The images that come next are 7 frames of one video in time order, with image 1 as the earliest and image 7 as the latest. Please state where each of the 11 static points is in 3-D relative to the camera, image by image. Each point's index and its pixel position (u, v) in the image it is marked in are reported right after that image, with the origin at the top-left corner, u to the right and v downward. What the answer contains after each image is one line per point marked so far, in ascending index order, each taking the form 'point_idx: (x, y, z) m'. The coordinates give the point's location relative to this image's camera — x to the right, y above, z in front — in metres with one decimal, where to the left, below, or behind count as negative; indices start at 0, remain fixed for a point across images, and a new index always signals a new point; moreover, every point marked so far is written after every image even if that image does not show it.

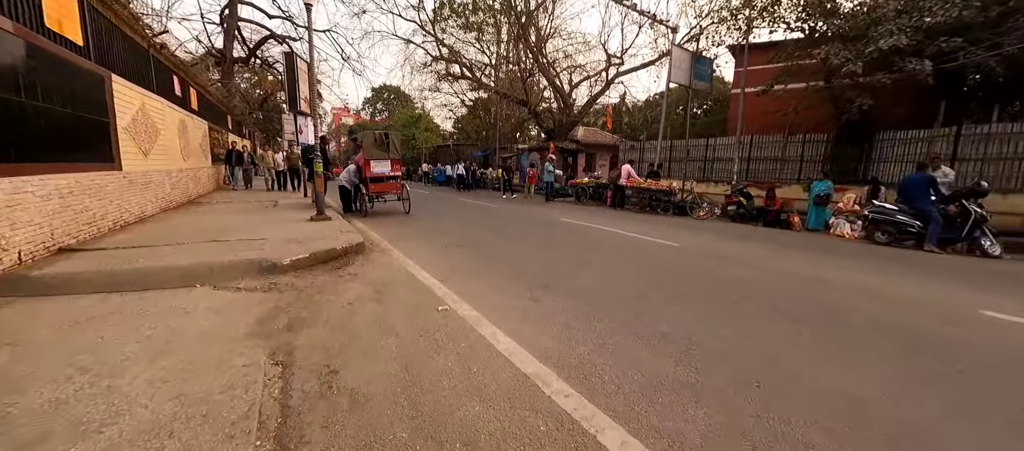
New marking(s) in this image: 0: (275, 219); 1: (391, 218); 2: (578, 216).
0: (-5.0, +0.1, +7.8) m
1: (-3.3, +0.2, +9.9) m
2: (+2.0, +0.2, +11.4) m
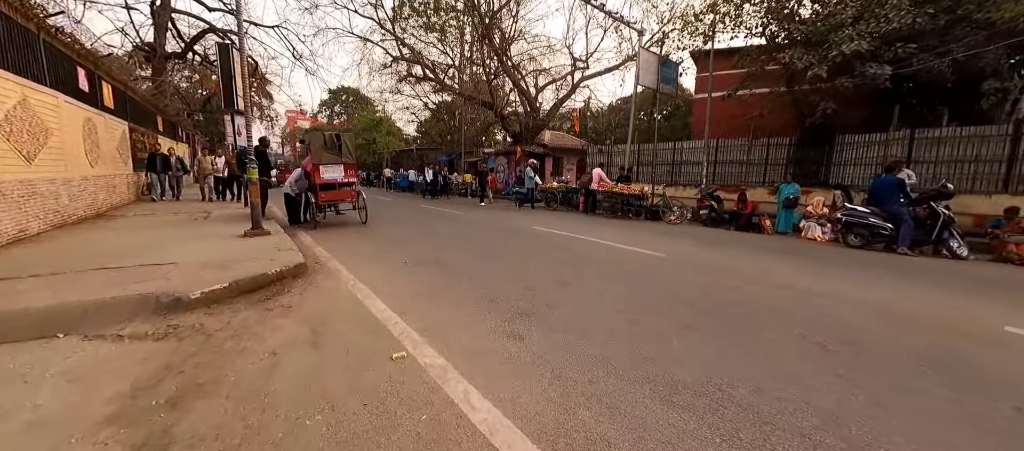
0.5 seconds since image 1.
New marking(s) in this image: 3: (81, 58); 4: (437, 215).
0: (-5.6, -0.2, +6.6) m
1: (-4.0, -0.1, +8.8) m
2: (+1.1, 0.0, +10.8) m
3: (-10.6, +4.1, +9.1) m
4: (-2.3, +0.2, +11.1) m
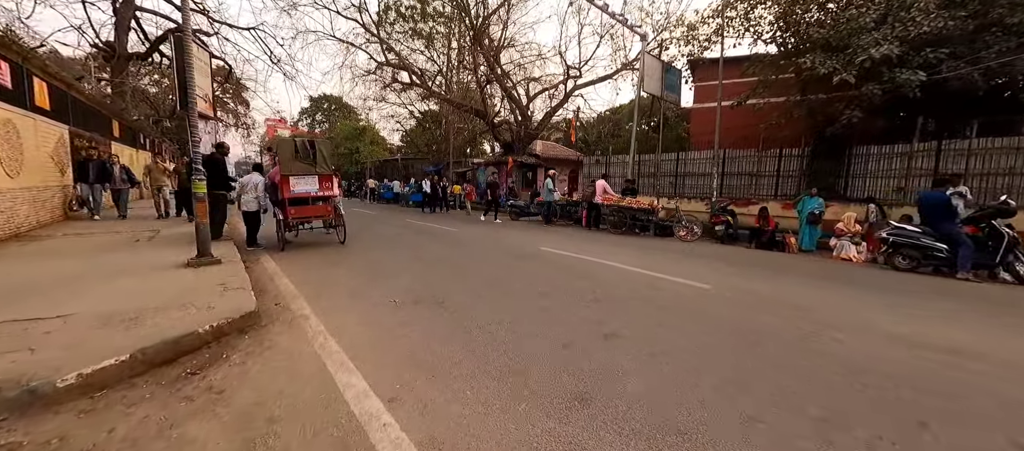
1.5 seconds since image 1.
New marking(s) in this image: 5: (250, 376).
0: (-5.4, -0.6, +5.3) m
1: (-3.9, -0.5, +7.5) m
2: (+1.1, -0.5, +9.7) m
3: (-10.6, +3.6, +7.6) m
4: (-2.3, -0.3, +9.9) m
5: (-1.9, -1.1, +2.6) m
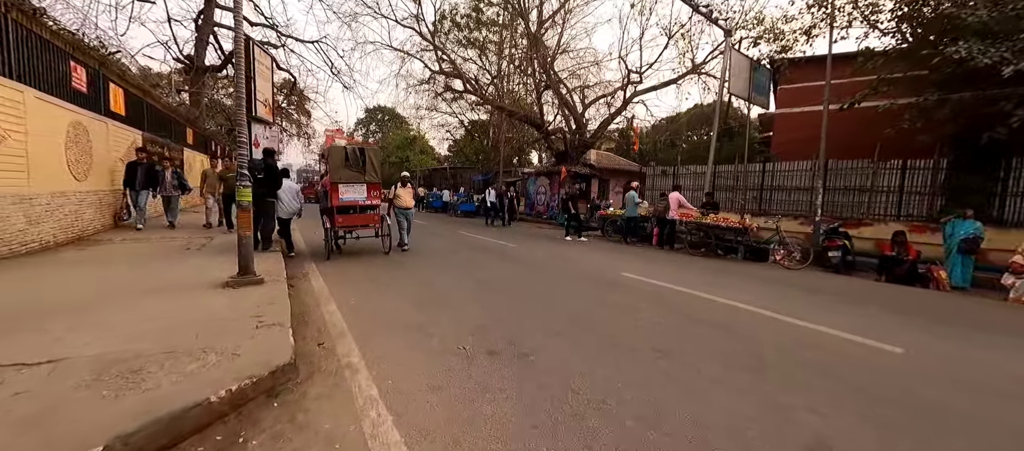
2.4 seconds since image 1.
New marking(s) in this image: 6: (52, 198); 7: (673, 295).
0: (-4.3, -0.7, +4.7) m
1: (-2.6, -0.7, +6.8) m
2: (+2.6, -0.9, +8.4) m
3: (-9.1, +3.5, +7.7) m
4: (-0.7, -0.6, +8.9) m
5: (-1.1, -1.2, +1.7) m
6: (-7.8, +0.5, +6.2) m
7: (+2.7, -1.1, +6.1) m
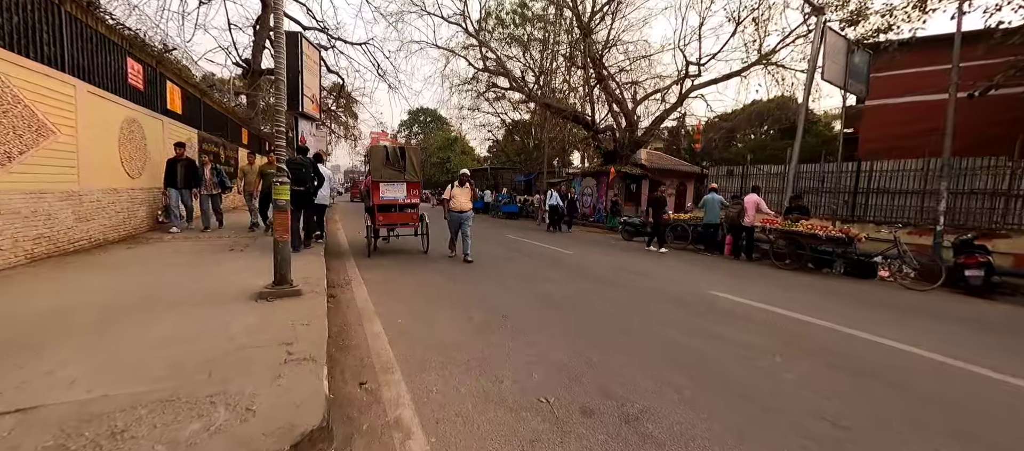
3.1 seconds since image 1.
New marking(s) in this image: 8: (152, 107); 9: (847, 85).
0: (-3.5, -0.7, +4.3) m
1: (-1.6, -0.8, +6.1) m
2: (+3.7, -1.1, +7.3) m
3: (-7.9, +3.6, +7.7) m
4: (+0.5, -0.7, +8.1) m
5: (-0.6, -1.3, +0.9) m
6: (-6.8, +0.5, +6.1) m
7: (+3.6, -1.3, +4.9) m
8: (-8.0, +2.6, +8.1) m
9: (+8.8, +3.7, +9.7) m
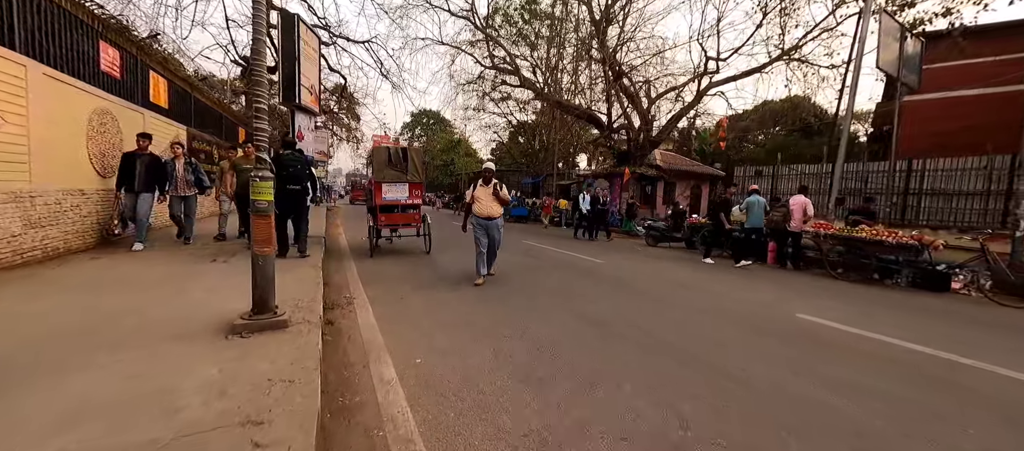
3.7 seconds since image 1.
0: (-3.1, -0.8, +3.4) m
1: (-1.2, -0.9, +5.2) m
2: (+4.2, -1.2, +6.3) m
3: (-7.4, +3.5, +6.9) m
4: (+1.0, -0.8, +7.2) m
5: (-0.2, -1.3, 0.0) m
6: (-6.4, +0.4, +5.2) m
7: (+4.0, -1.3, +4.0) m
8: (-7.5, +2.5, +7.2) m
9: (+9.3, +3.6, +8.8) m
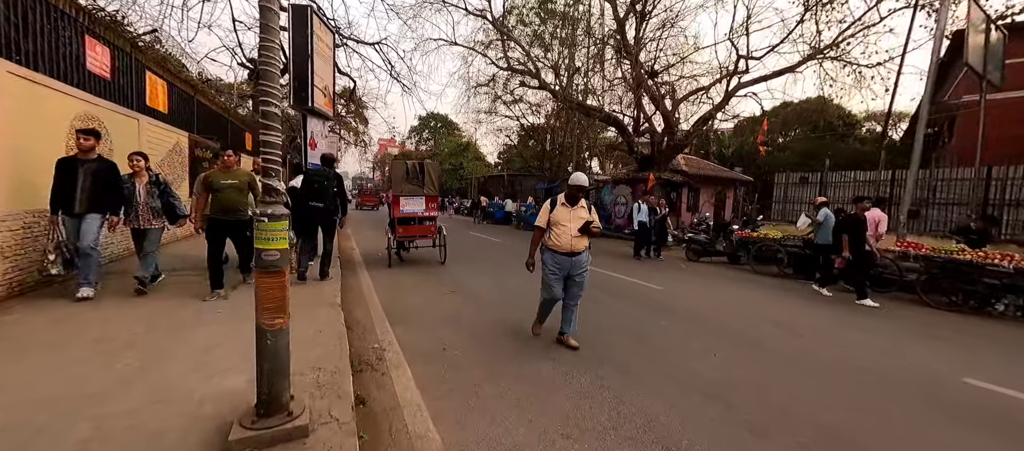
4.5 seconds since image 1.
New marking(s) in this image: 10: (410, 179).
0: (-2.4, -1.1, +2.5) m
1: (-0.5, -1.2, +4.3) m
2: (+4.9, -1.5, +5.3) m
3: (-6.7, +3.1, +6.0) m
4: (+1.7, -1.1, +6.2) m
5: (+0.4, -1.6, -0.9) m
6: (-5.7, +0.1, +4.3) m
7: (+4.7, -1.7, +3.0) m
8: (-6.8, +2.2, +6.4) m
9: (+10.0, +3.3, +7.8) m
10: (-2.9, +1.4, +10.4) m
